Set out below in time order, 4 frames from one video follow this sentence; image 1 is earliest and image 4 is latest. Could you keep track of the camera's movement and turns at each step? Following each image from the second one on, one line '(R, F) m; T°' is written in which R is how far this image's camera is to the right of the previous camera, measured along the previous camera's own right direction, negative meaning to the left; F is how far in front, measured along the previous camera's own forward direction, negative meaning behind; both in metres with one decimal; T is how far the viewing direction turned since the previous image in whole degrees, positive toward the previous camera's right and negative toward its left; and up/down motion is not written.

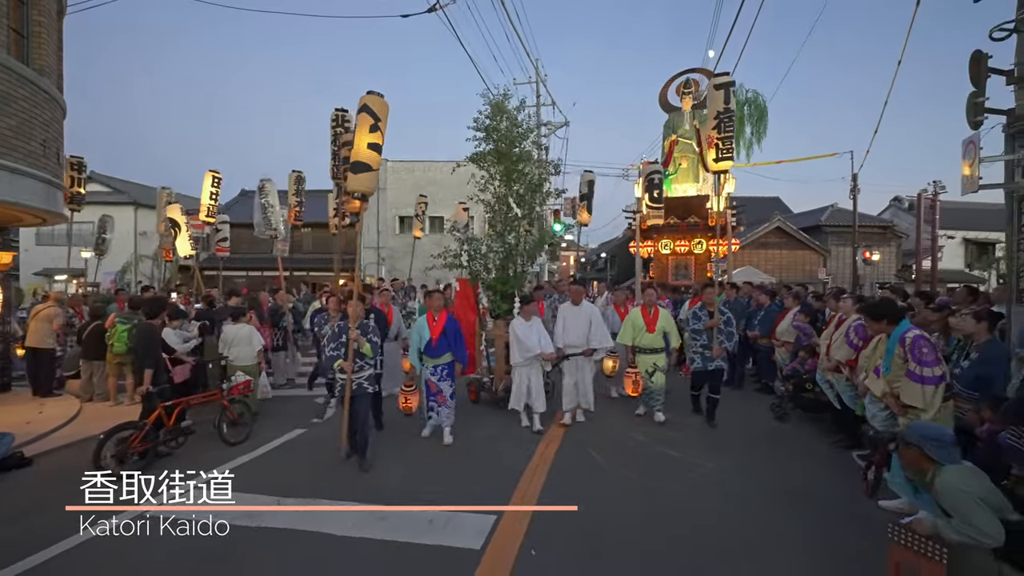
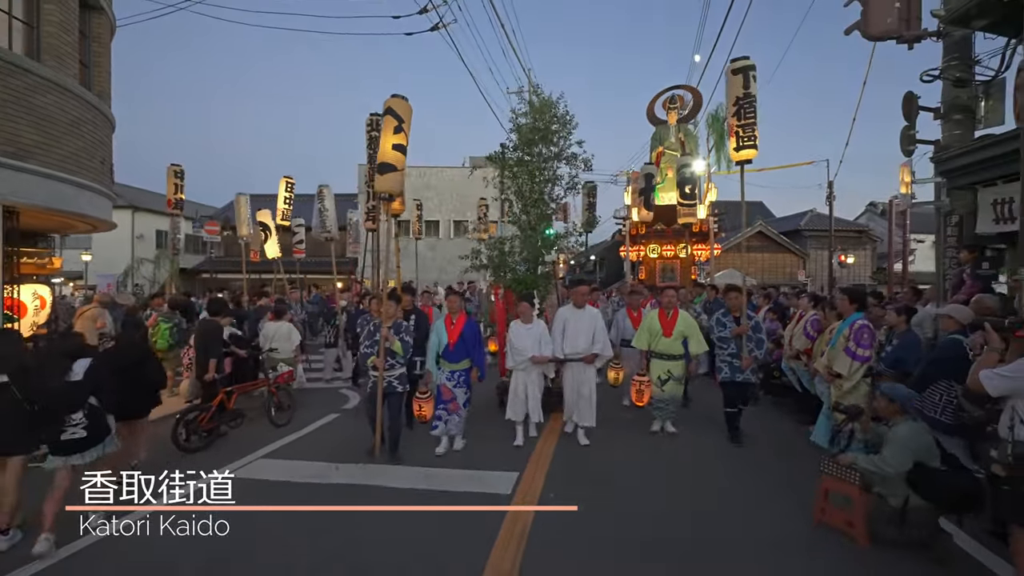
(-0.3, -1.1) m; +1°
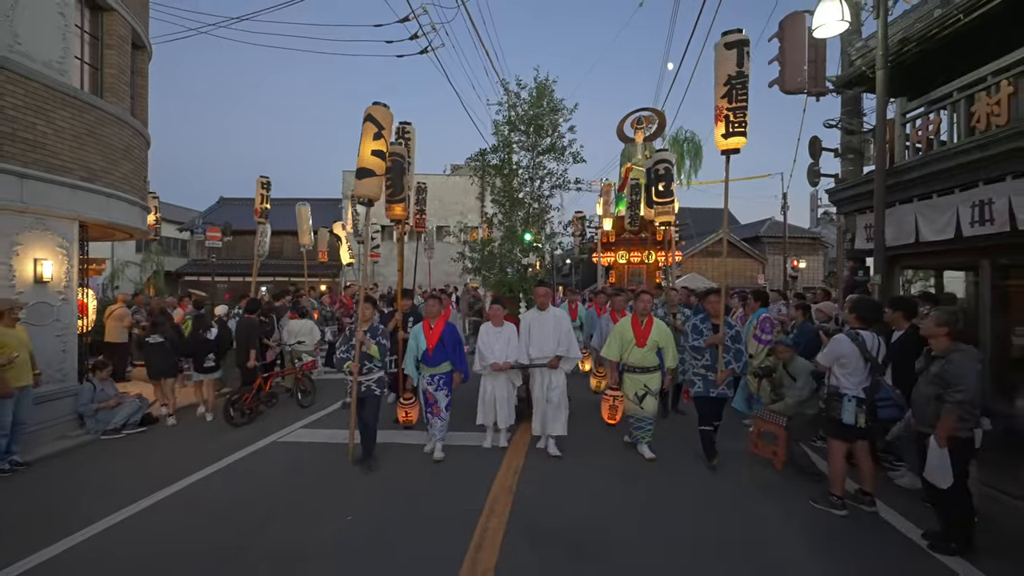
(-0.2, -1.7) m; +2°
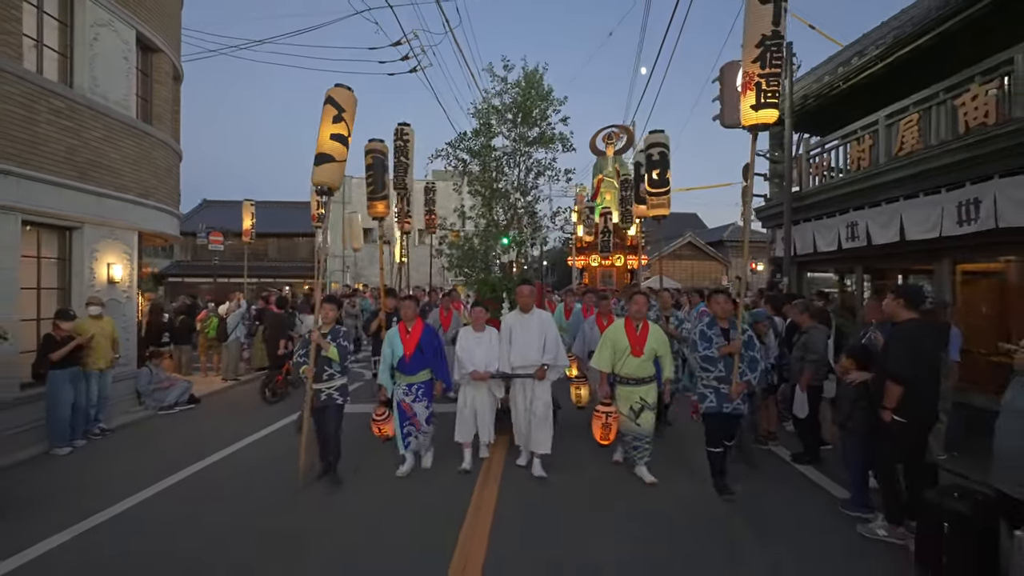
(-0.2, -1.9) m; +2°
